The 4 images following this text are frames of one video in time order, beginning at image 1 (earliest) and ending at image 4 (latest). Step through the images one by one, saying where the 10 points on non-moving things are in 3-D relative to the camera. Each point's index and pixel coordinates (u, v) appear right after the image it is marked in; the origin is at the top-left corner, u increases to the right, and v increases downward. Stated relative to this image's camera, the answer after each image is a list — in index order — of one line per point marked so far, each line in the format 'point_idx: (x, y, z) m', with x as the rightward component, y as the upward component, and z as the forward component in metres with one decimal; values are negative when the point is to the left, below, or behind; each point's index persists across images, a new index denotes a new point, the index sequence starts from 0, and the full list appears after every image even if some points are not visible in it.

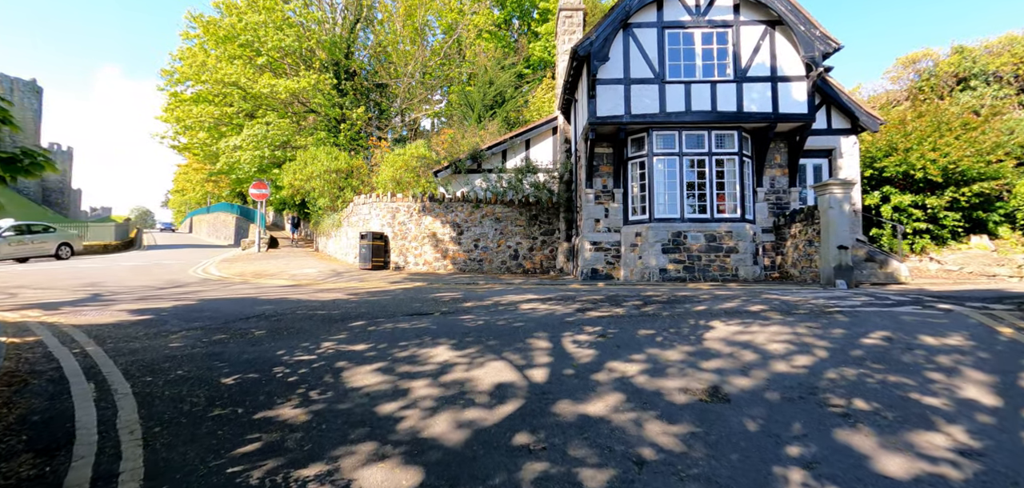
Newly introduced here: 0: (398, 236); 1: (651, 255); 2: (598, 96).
0: (-3.9, +0.3, +17.4) m
1: (+3.2, -0.3, +11.8) m
2: (+2.0, +3.4, +11.9) m
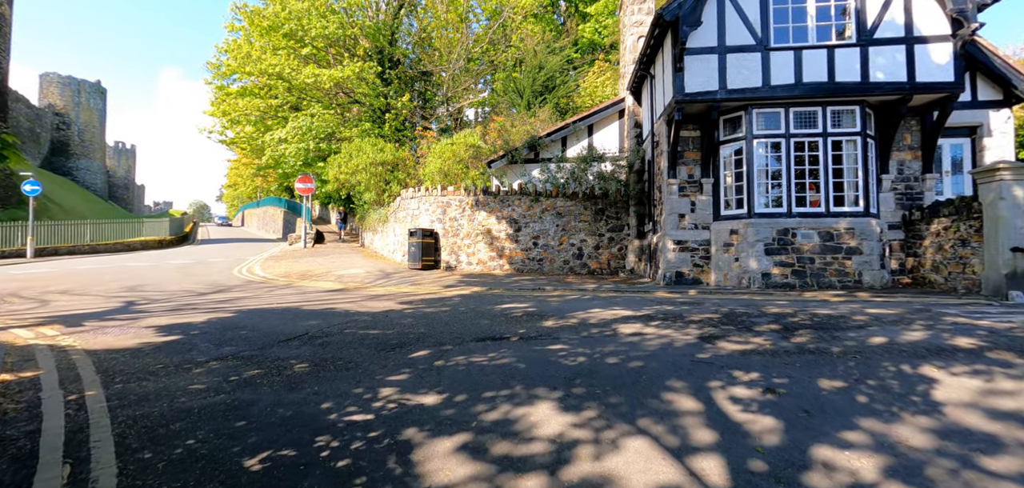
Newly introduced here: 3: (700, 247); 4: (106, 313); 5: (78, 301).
0: (-2.0, +0.3, +16.1) m
1: (+4.6, -0.3, +9.9) m
2: (+3.4, +3.4, +10.0) m
3: (+4.1, -0.1, +11.1) m
4: (-7.3, -1.3, +9.3) m
5: (-9.5, -1.3, +11.3) m
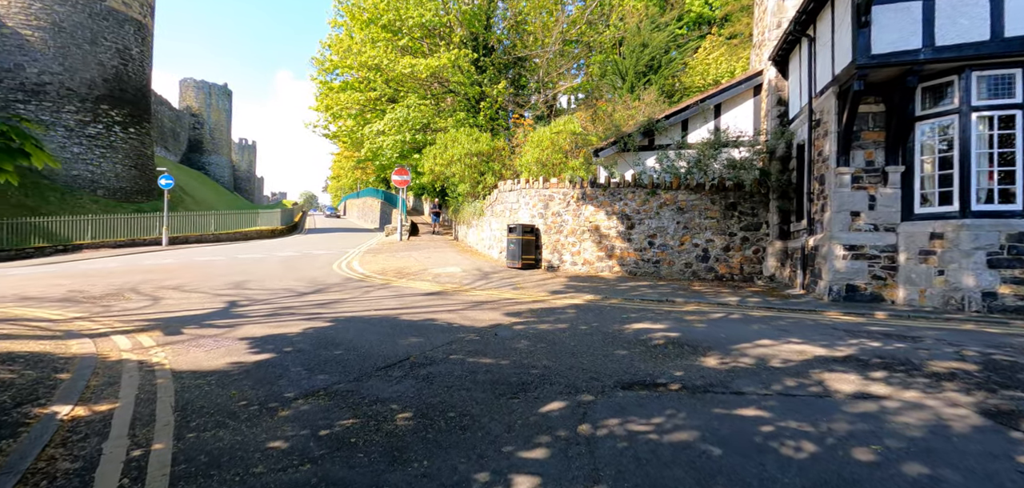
0: (+1.1, +0.4, +14.7) m
1: (+6.6, -0.4, +7.5) m
2: (+5.4, +3.3, +7.8) m
3: (+6.3, -0.2, +8.8) m
4: (-5.2, -1.3, +8.9) m
5: (-7.1, -1.2, +11.2) m
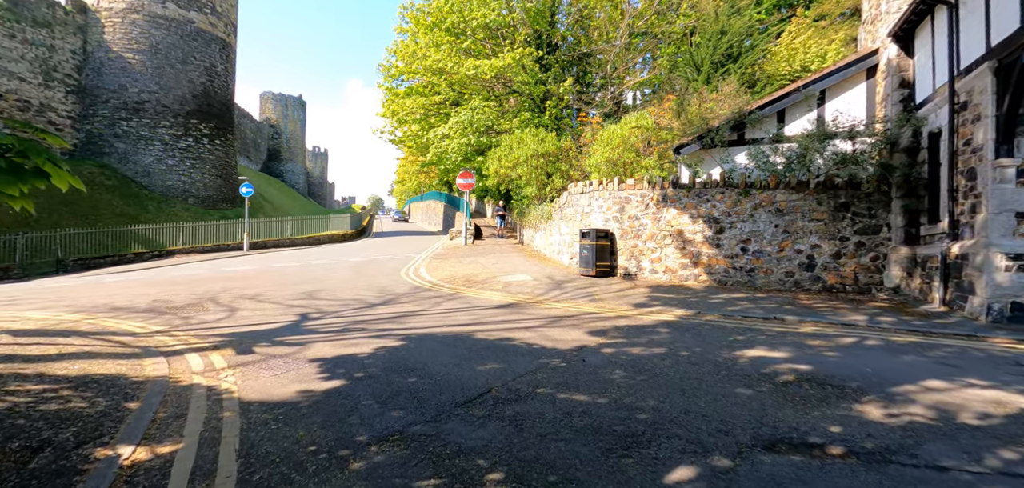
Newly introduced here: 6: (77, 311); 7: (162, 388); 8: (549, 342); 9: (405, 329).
0: (+3.1, +0.3, +13.7) m
1: (+7.7, -0.5, +5.9) m
2: (+6.5, +3.2, +6.2) m
3: (+7.6, -0.3, +7.2) m
4: (-3.9, -1.5, +8.6) m
5: (-5.4, -1.5, +11.1) m
6: (-9.9, -1.5, +11.7) m
7: (-3.9, -1.6, +5.8) m
8: (+0.6, -1.4, +7.5) m
9: (-1.8, -1.5, +8.8) m
